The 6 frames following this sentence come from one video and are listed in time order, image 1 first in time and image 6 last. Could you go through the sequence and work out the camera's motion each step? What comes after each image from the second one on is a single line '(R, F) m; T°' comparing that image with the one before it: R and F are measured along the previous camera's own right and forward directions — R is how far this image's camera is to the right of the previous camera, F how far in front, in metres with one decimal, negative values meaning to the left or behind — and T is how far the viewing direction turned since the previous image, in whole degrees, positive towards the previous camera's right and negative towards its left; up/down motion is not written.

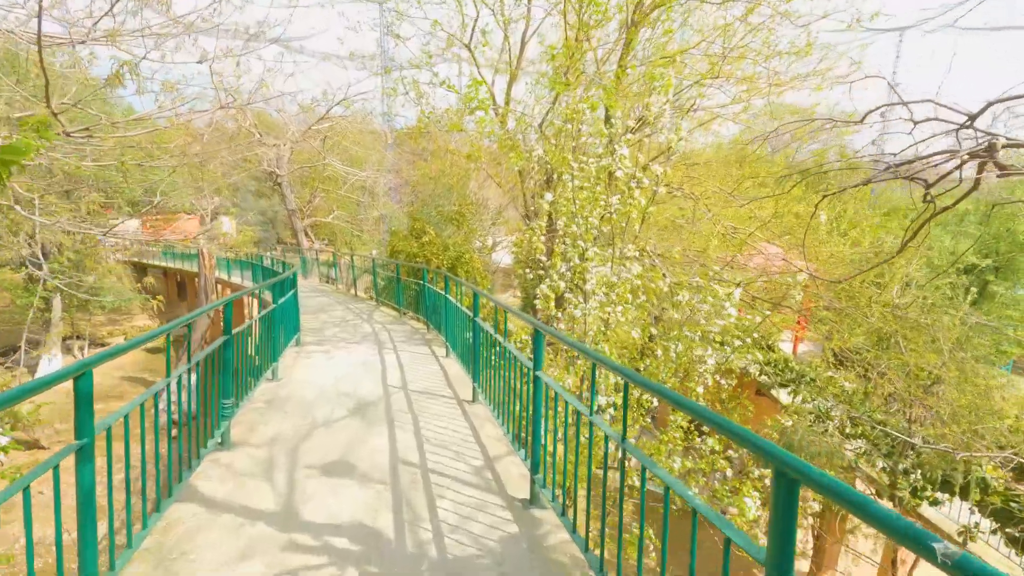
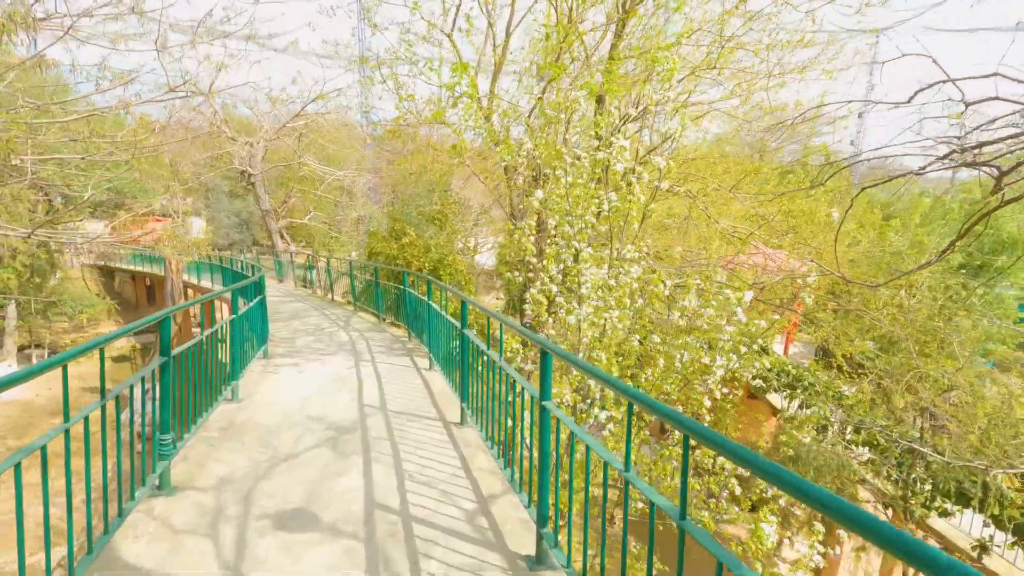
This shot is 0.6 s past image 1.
(-0.1, +0.6) m; +2°
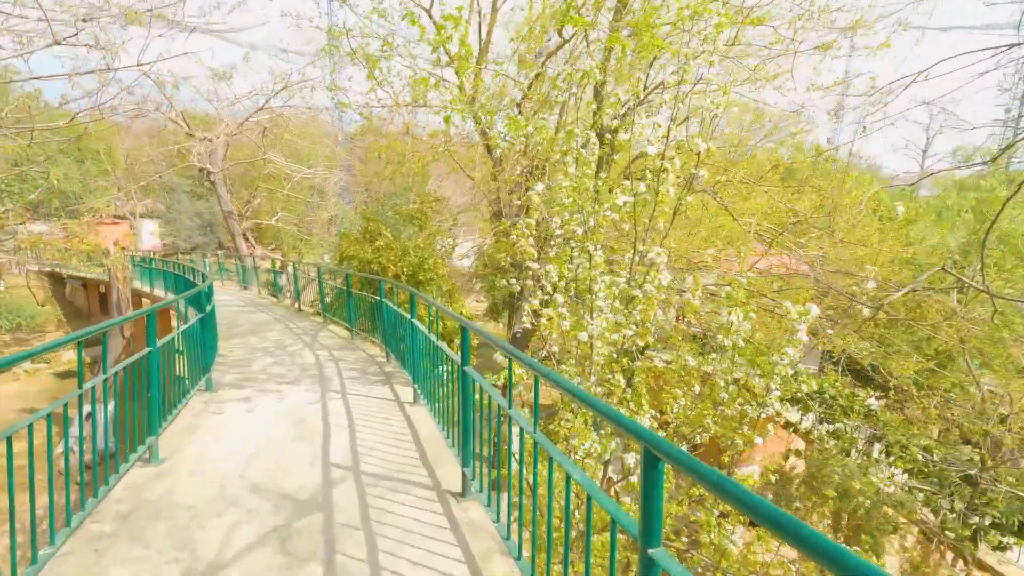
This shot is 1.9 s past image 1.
(-0.3, +1.2) m; +2°
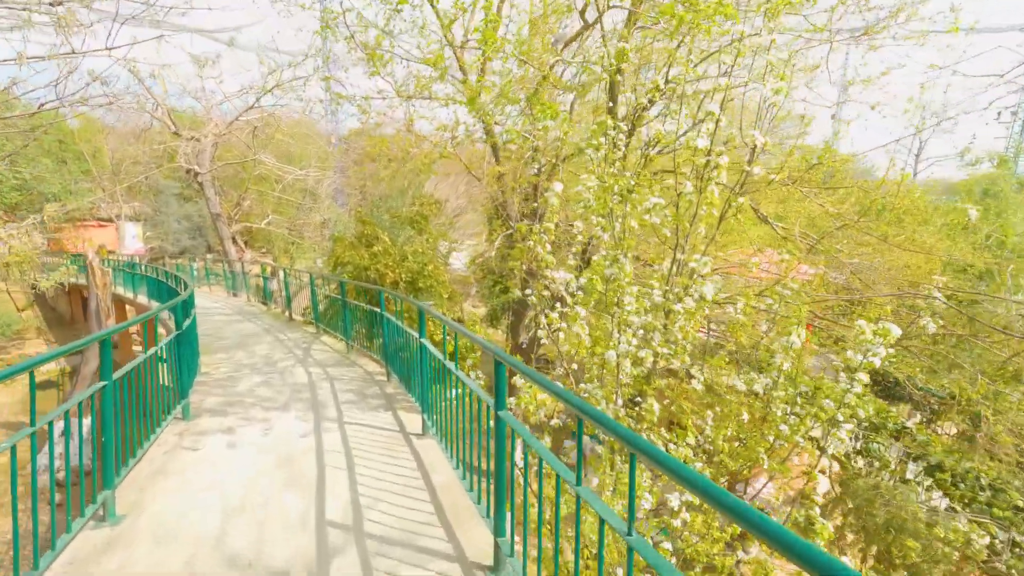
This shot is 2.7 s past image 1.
(-0.3, +0.7) m; +1°
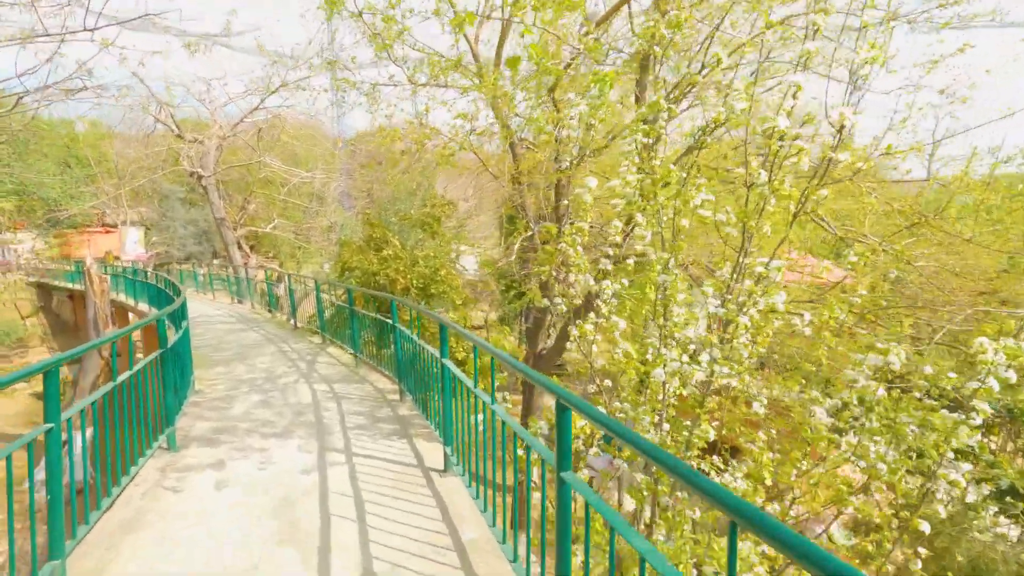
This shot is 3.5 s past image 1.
(-0.2, +0.7) m; -1°
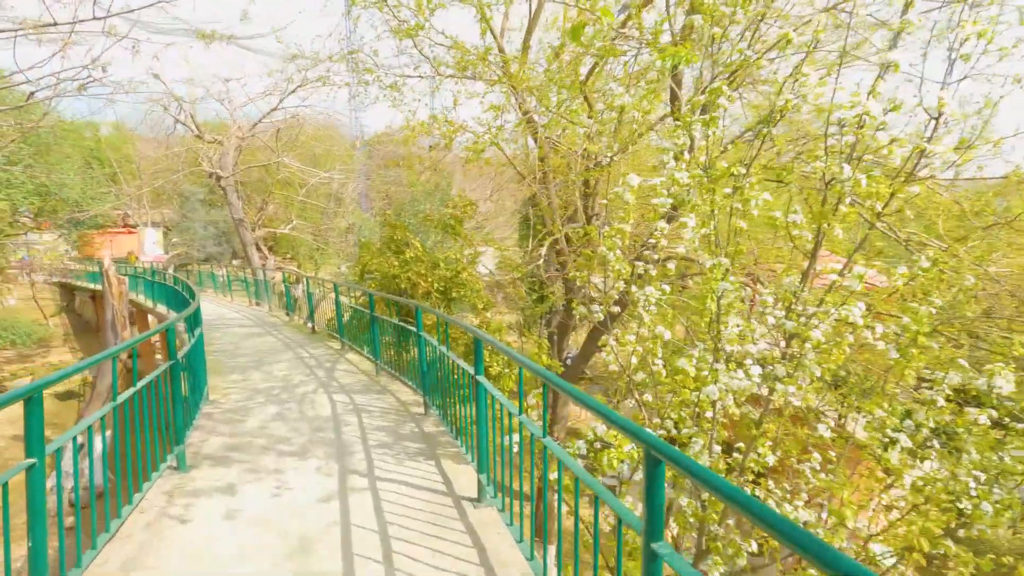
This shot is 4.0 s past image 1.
(-0.2, +0.4) m; -2°
